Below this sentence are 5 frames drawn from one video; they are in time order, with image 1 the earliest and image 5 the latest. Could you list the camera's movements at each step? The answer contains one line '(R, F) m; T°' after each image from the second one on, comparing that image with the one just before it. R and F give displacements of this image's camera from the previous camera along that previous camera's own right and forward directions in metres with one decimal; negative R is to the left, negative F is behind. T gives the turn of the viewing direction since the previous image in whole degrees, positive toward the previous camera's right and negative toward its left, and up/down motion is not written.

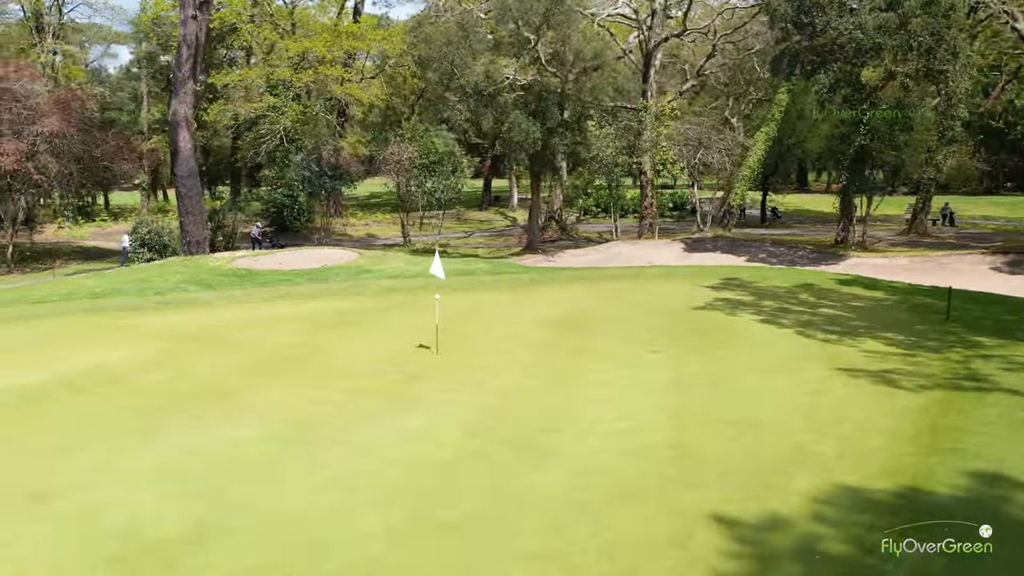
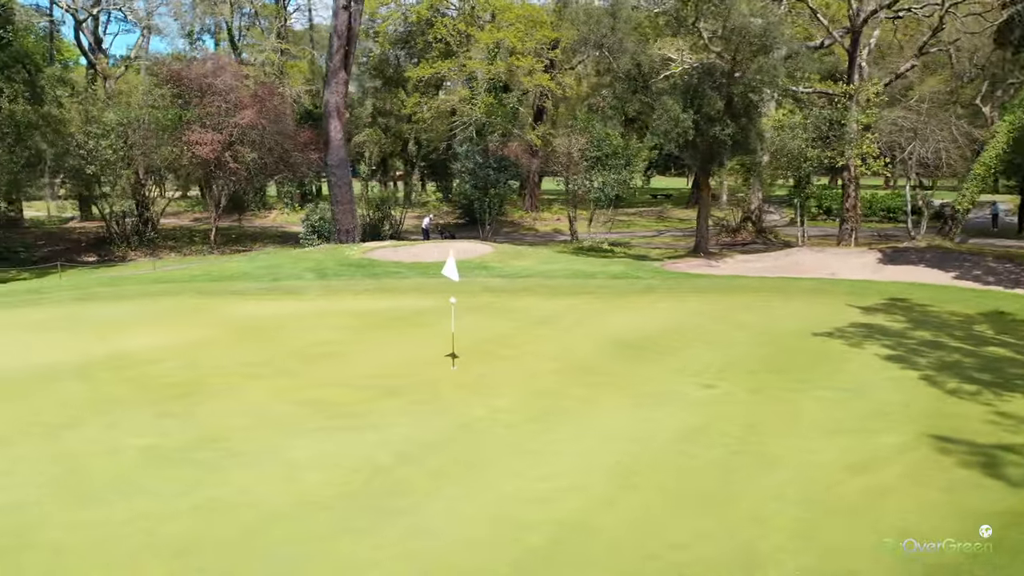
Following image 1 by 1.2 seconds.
(+2.7, +2.2) m; -18°
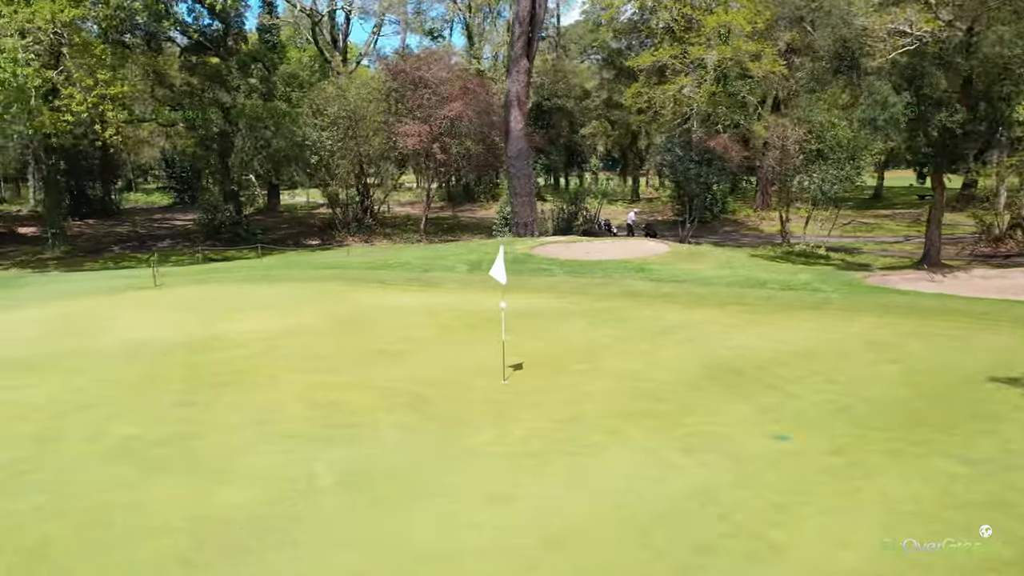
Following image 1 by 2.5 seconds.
(+2.2, +1.6) m; -18°
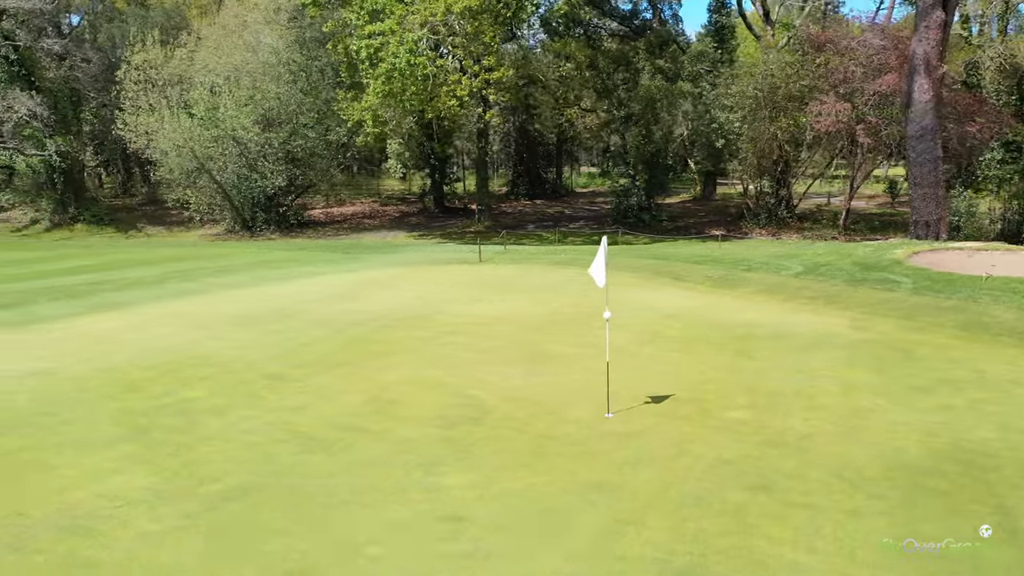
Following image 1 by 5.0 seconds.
(+3.1, +2.9) m; -34°
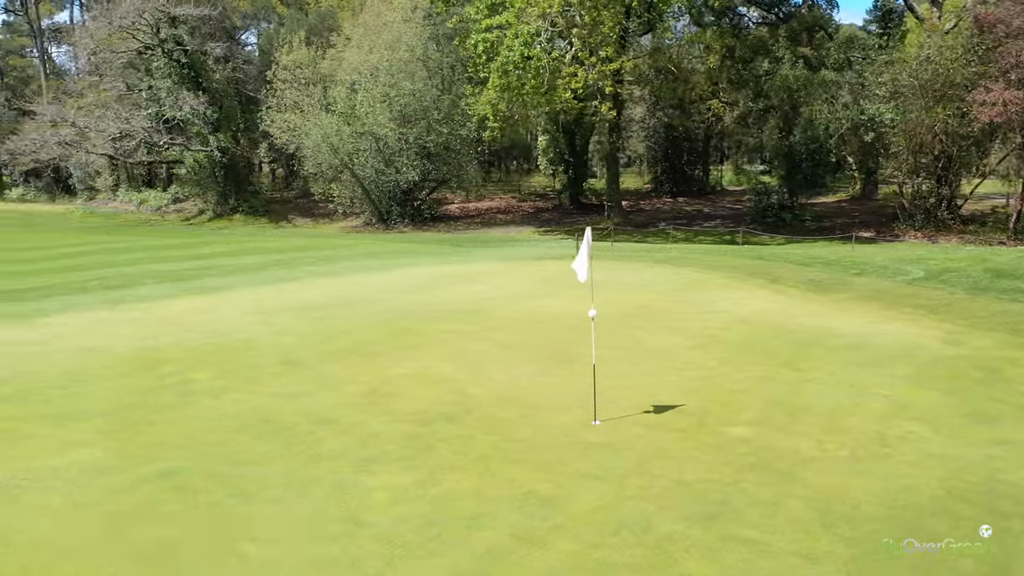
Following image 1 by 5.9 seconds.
(+1.4, +0.6) m; -12°
